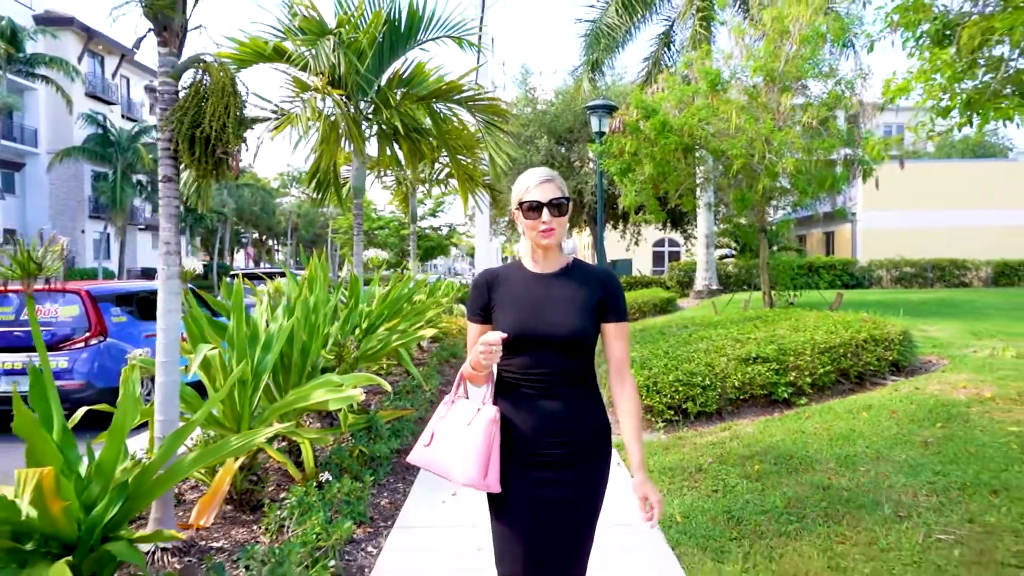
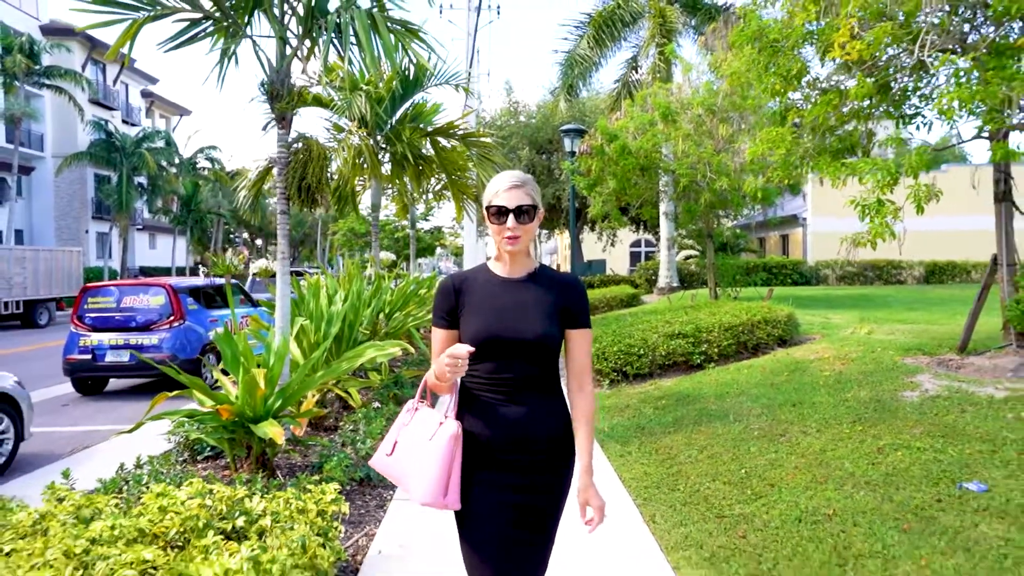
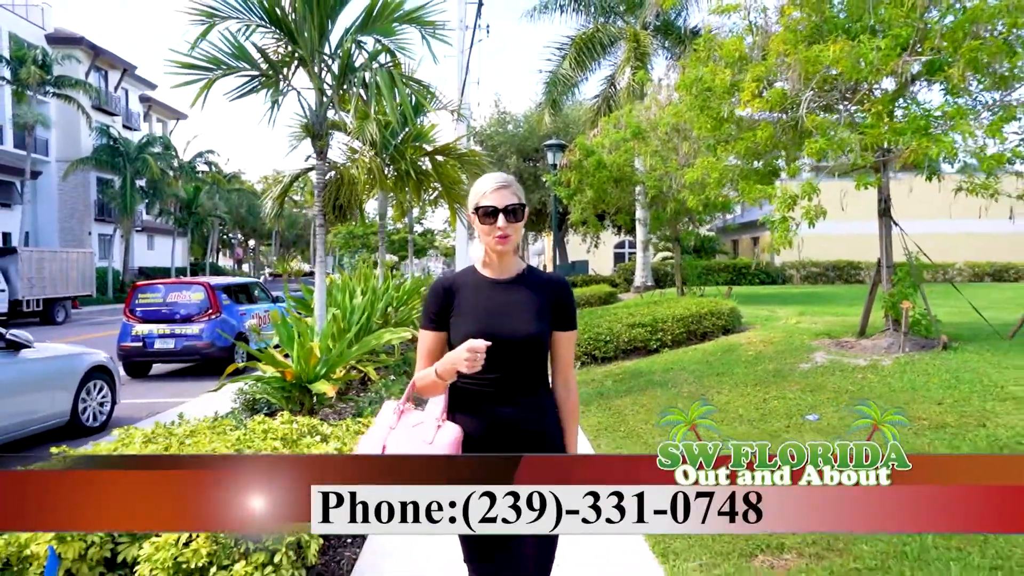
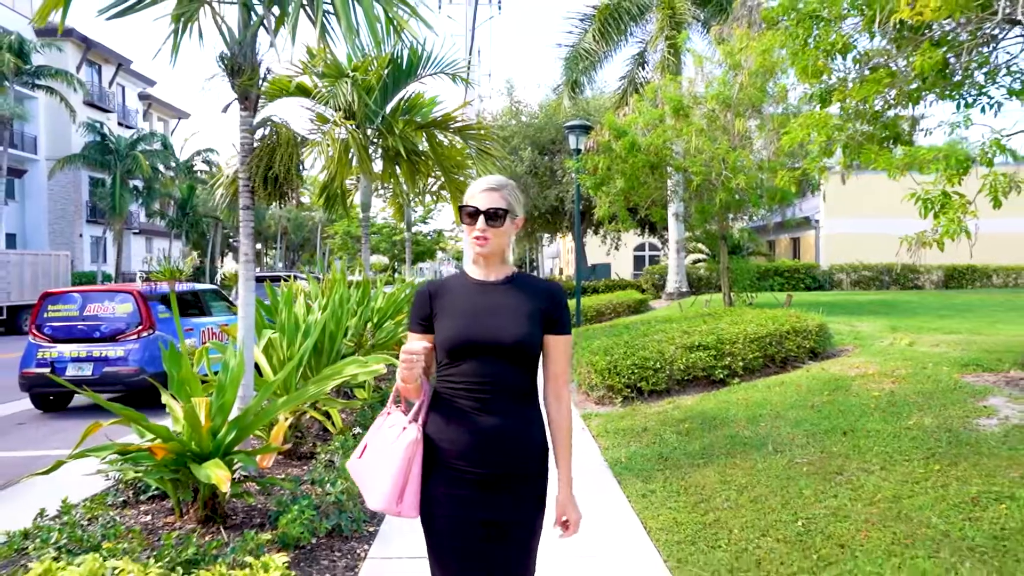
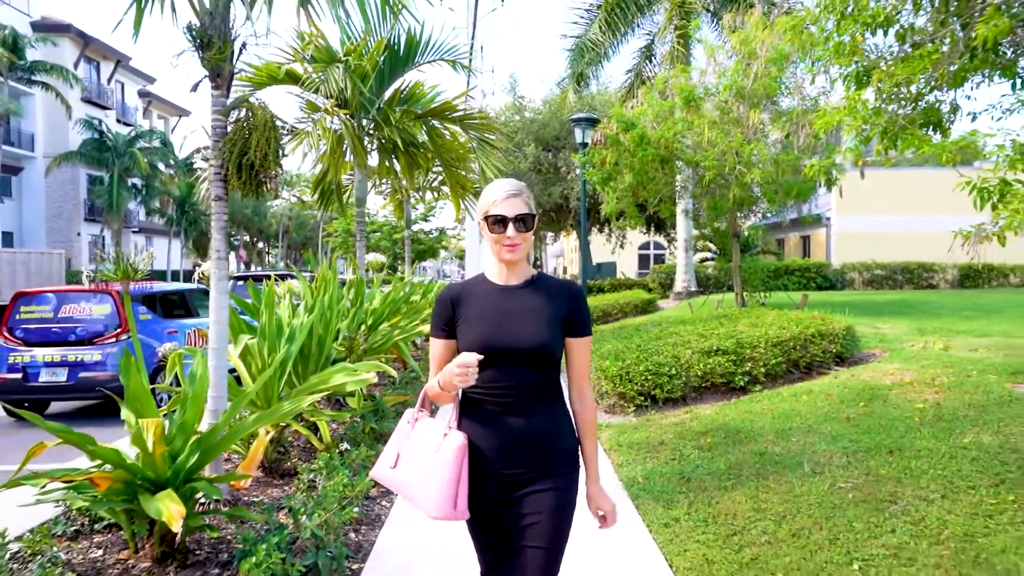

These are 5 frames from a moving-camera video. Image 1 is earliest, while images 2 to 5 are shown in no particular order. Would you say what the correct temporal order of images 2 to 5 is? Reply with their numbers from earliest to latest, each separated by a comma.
5, 4, 2, 3
